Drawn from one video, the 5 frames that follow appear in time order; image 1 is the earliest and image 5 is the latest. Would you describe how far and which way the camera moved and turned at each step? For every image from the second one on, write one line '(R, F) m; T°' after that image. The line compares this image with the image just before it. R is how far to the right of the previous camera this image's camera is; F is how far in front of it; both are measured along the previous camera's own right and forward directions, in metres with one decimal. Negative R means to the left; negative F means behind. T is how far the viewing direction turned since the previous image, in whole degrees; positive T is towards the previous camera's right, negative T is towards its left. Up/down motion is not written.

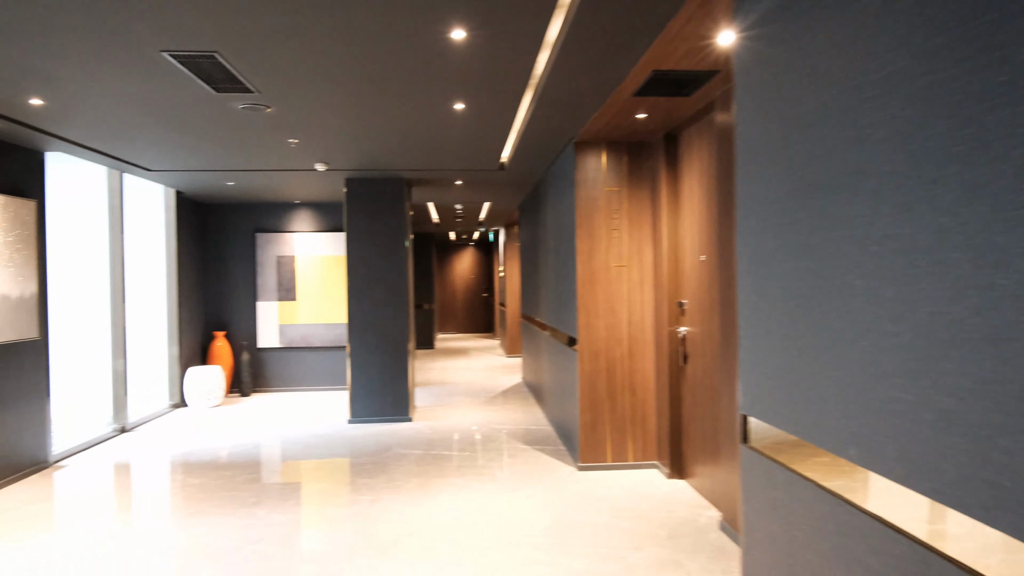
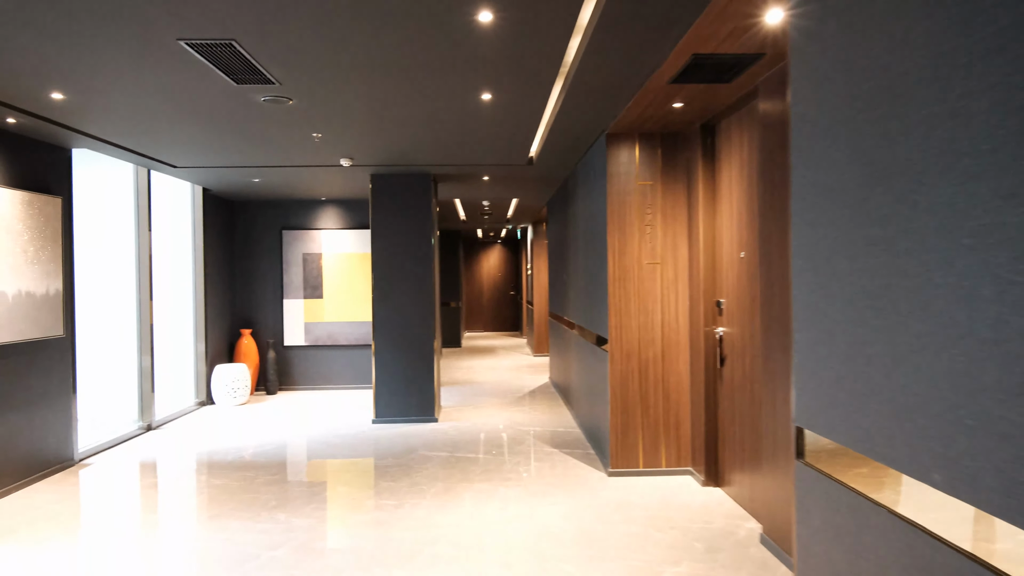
(0.0, +0.1) m; -2°
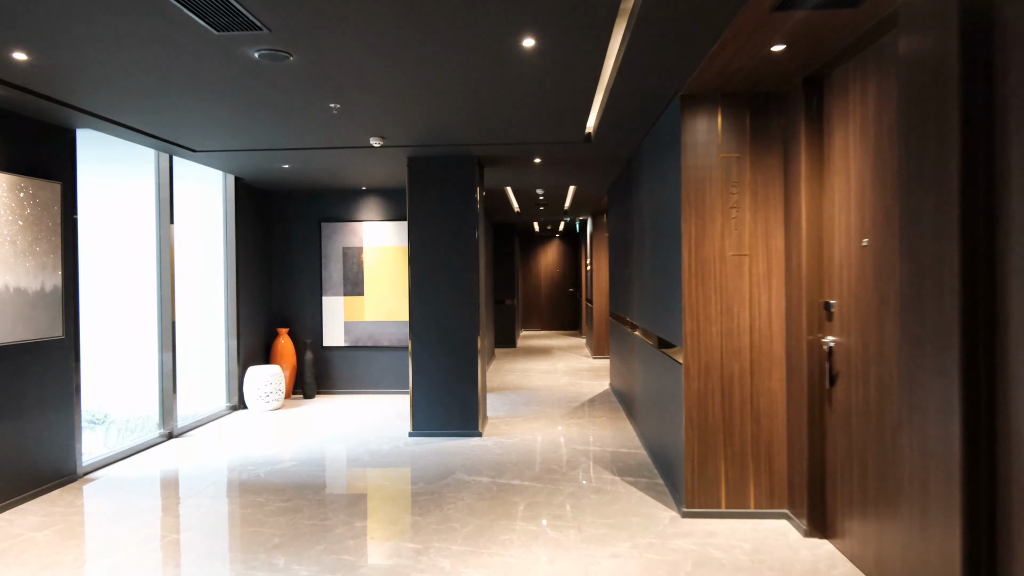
(0.0, +0.7) m; -5°
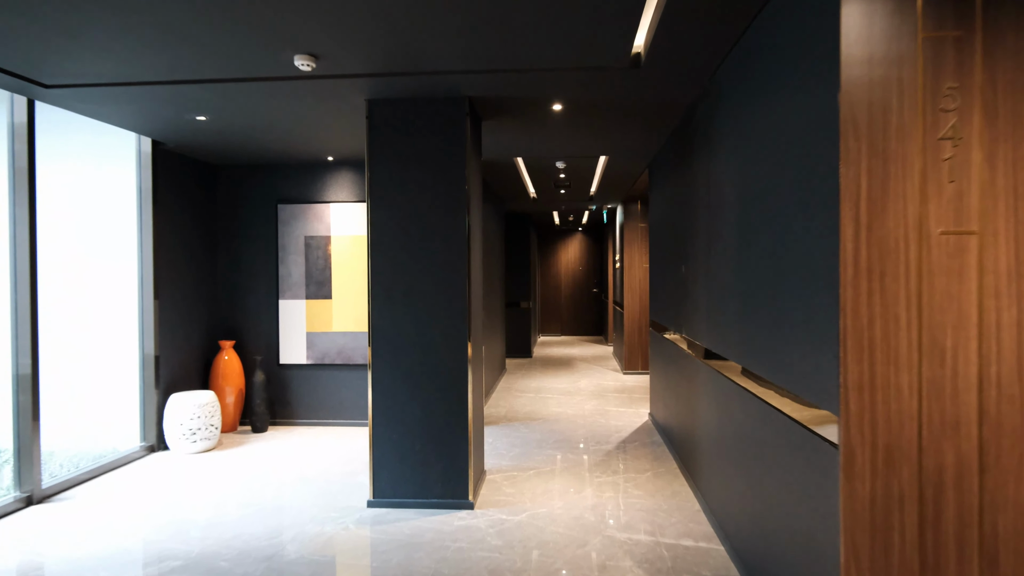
(+0.1, +1.6) m; -2°
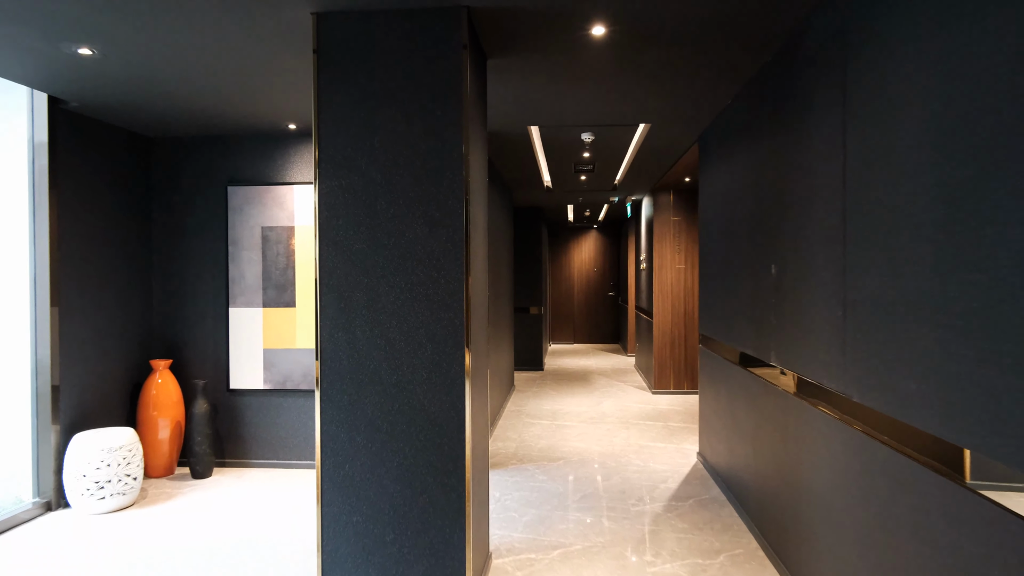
(-0.1, +1.1) m; 0°
